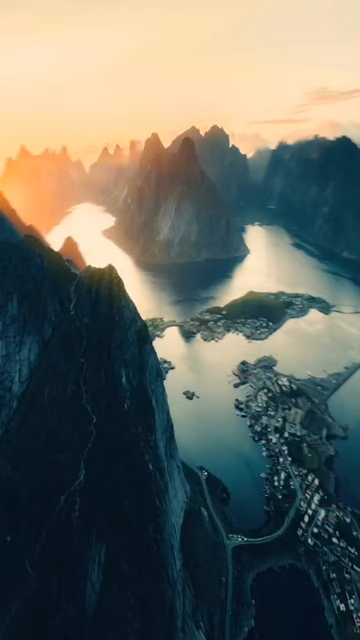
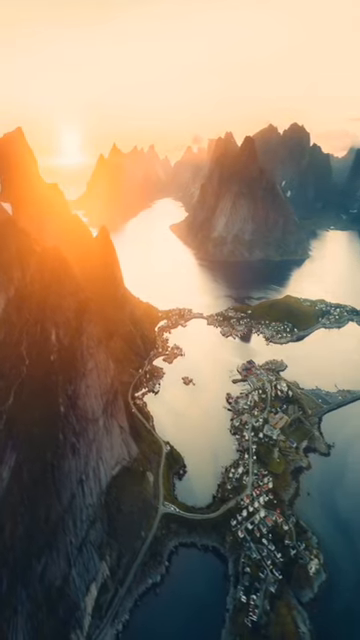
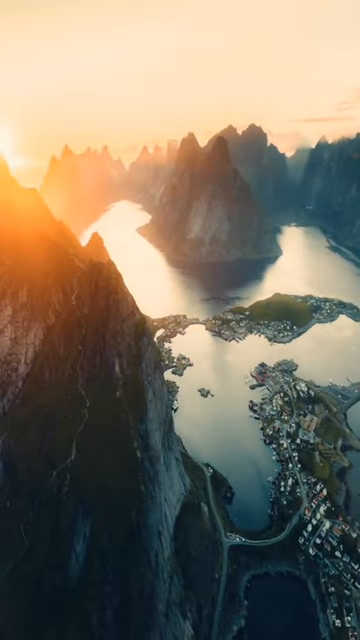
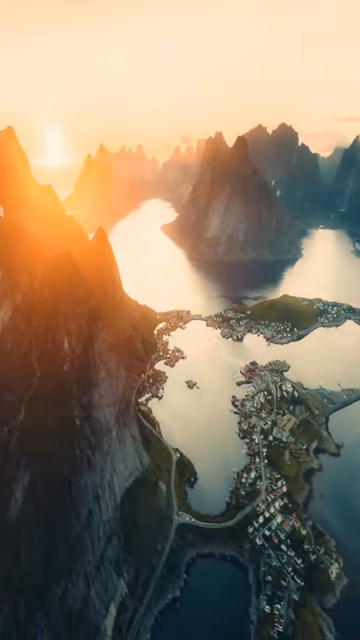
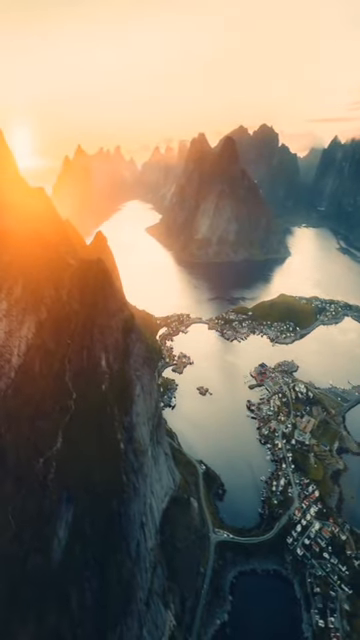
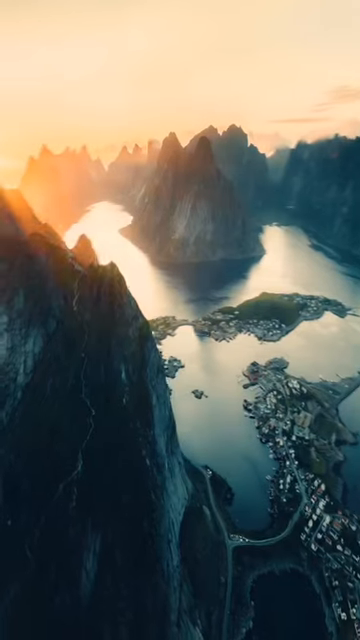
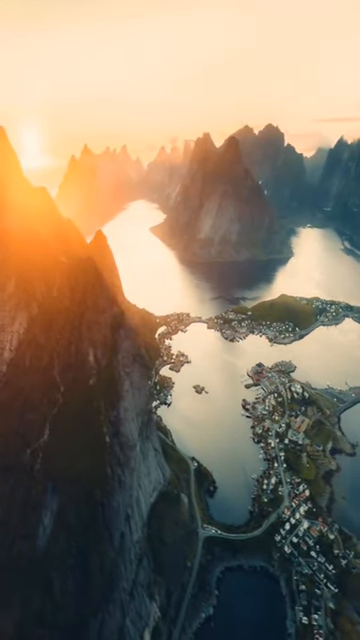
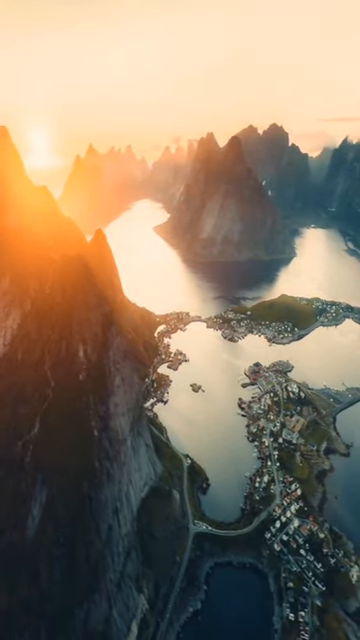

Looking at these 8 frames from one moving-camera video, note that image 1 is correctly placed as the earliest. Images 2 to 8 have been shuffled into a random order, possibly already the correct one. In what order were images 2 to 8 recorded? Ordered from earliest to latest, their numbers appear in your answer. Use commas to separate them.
6, 3, 5, 7, 8, 4, 2
